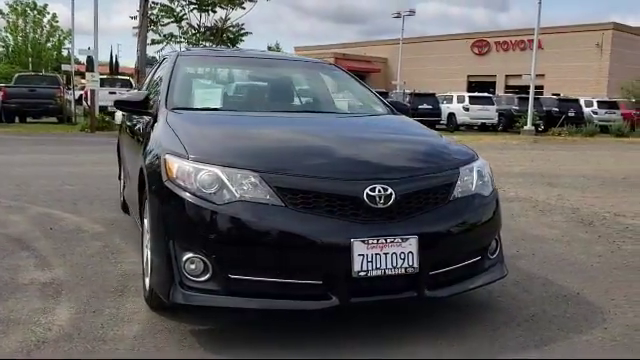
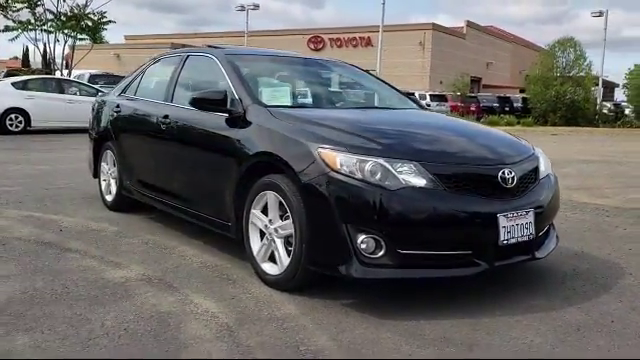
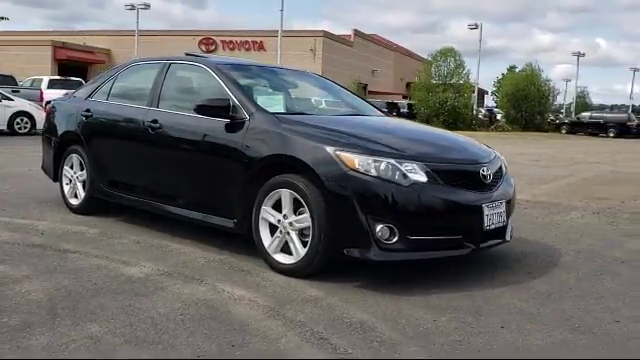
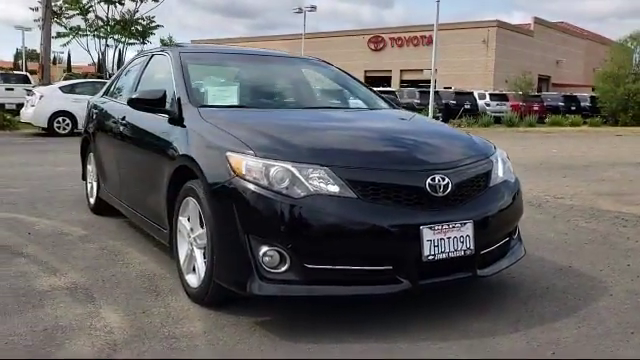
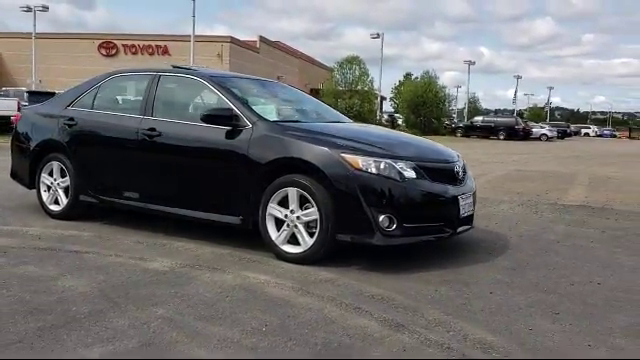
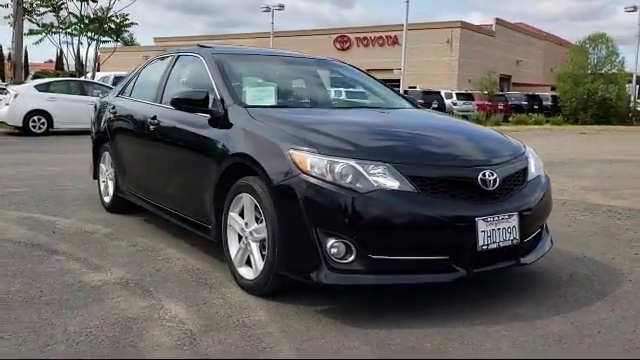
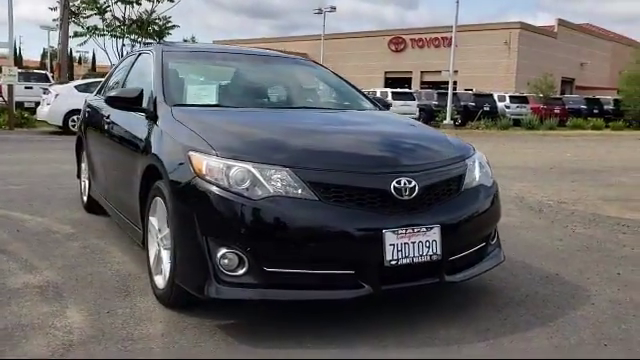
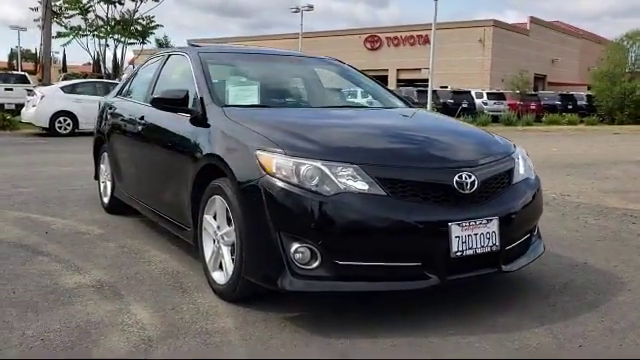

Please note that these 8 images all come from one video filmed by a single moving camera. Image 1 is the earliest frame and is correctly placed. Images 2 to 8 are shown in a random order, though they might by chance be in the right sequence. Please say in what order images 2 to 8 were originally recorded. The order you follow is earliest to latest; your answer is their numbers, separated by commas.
7, 4, 8, 6, 2, 3, 5
